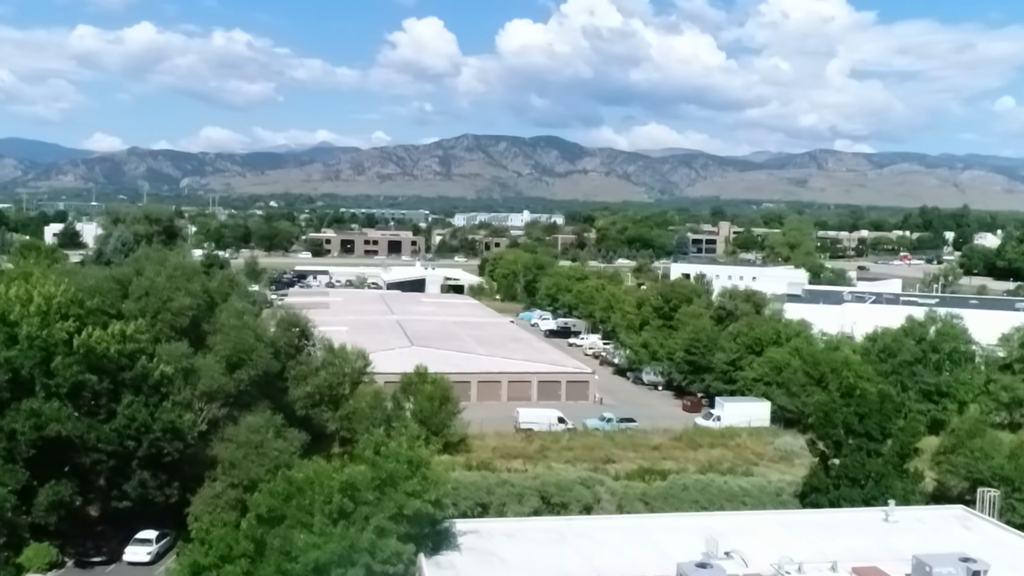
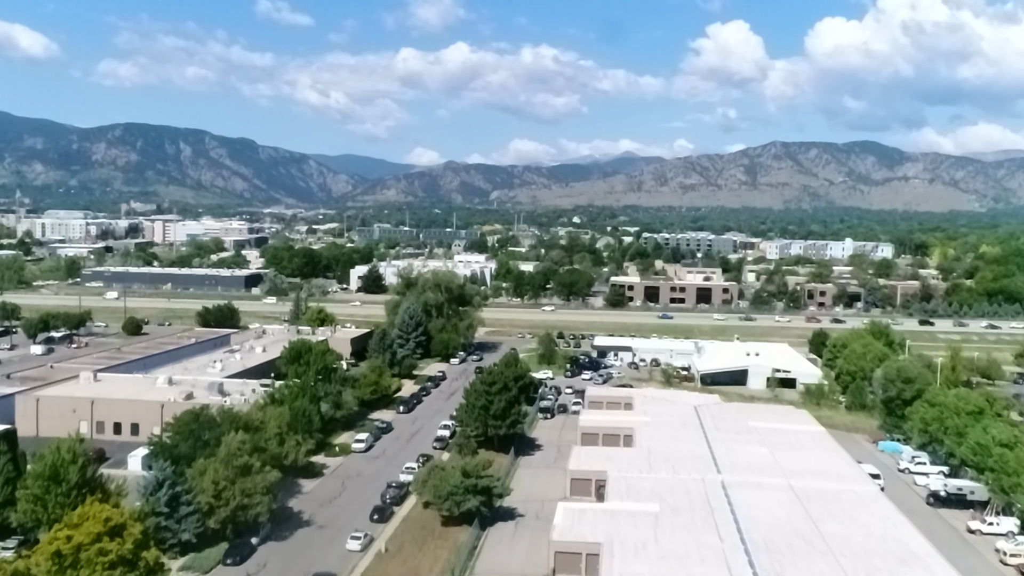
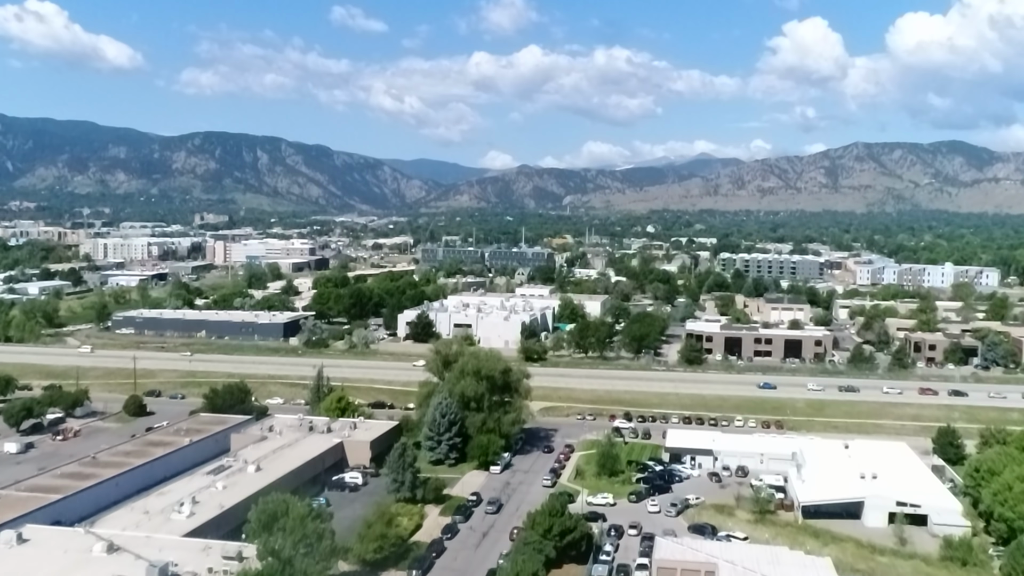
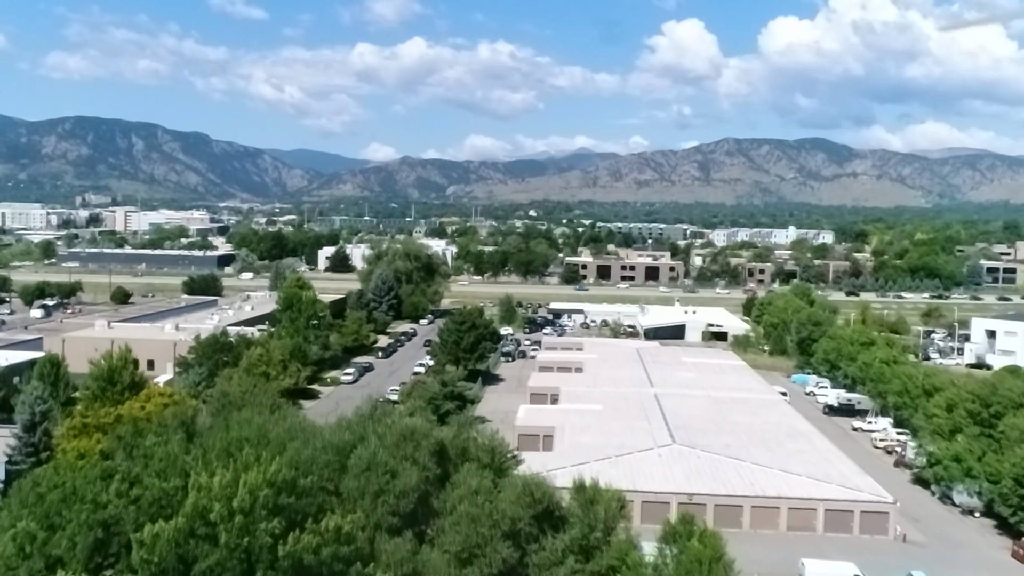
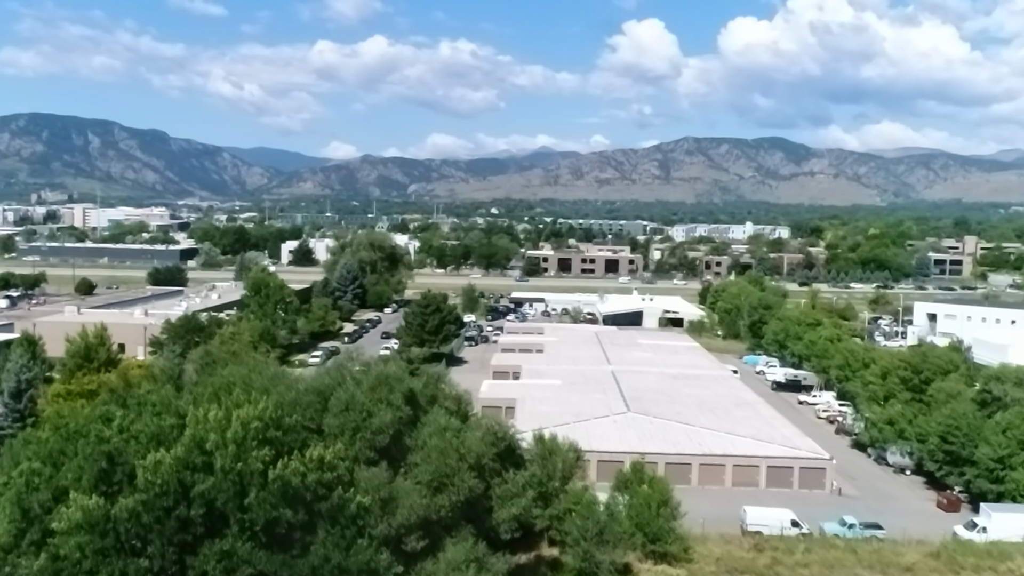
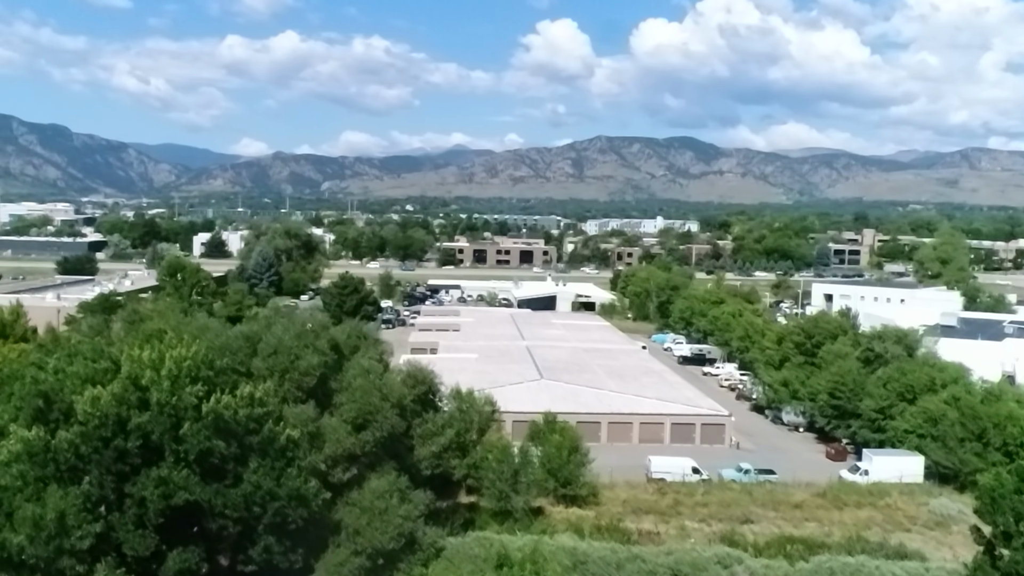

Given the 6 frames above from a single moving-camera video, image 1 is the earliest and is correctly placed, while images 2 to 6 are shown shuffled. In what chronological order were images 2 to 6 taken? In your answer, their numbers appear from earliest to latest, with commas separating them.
6, 5, 4, 2, 3
